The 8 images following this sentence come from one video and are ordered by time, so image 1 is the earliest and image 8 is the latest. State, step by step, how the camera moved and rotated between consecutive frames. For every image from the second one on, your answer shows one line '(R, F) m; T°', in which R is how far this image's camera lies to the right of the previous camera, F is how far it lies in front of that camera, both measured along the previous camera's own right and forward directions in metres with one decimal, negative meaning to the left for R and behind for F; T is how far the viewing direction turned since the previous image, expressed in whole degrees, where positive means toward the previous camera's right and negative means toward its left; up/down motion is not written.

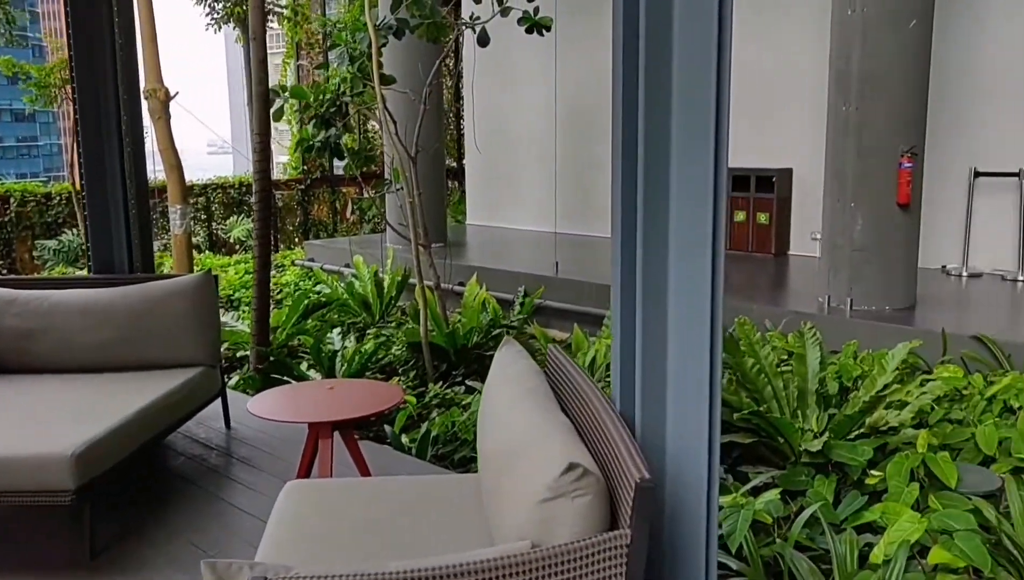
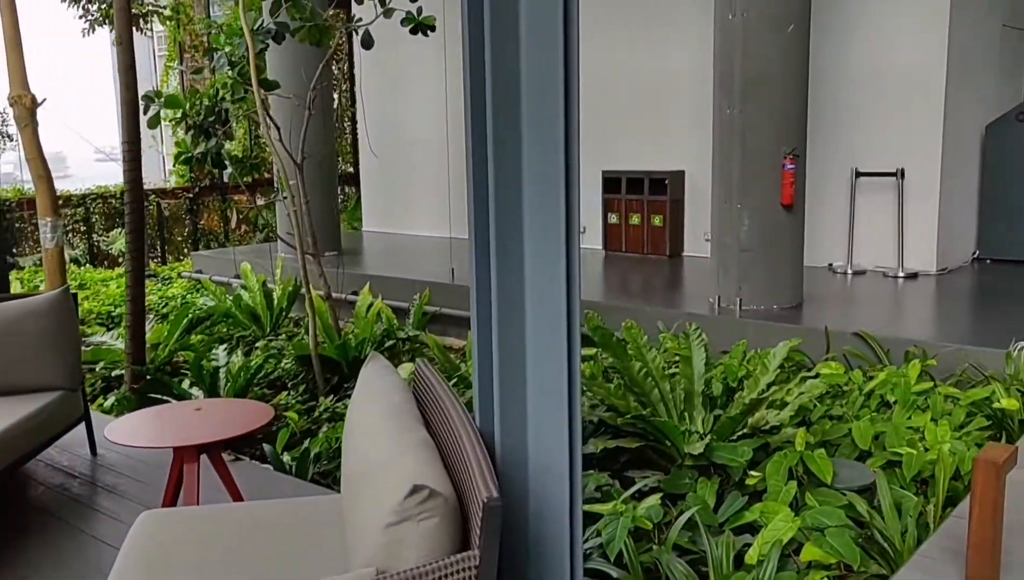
(+0.2, +0.1) m; +5°
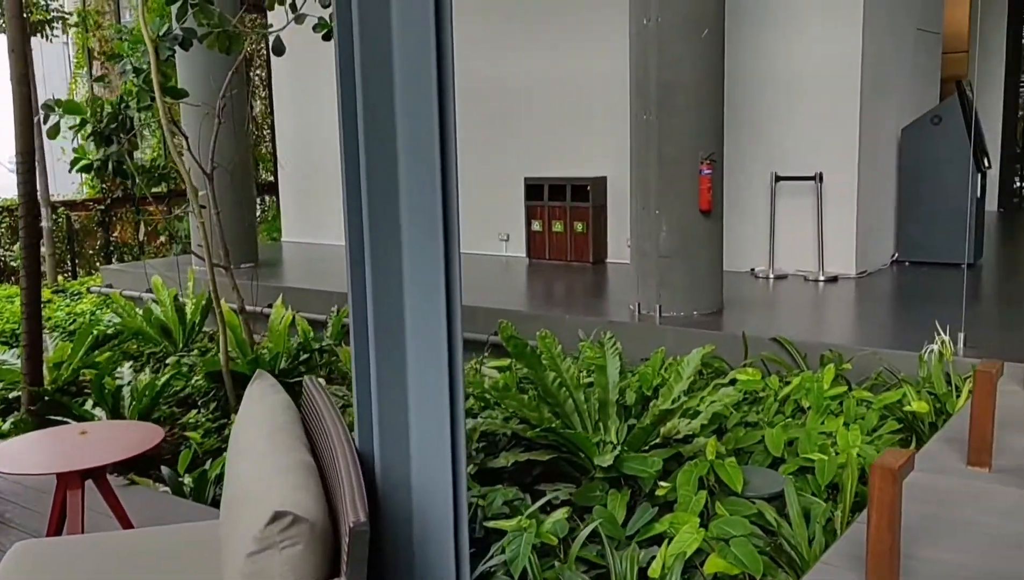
(+0.2, +0.1) m; +3°
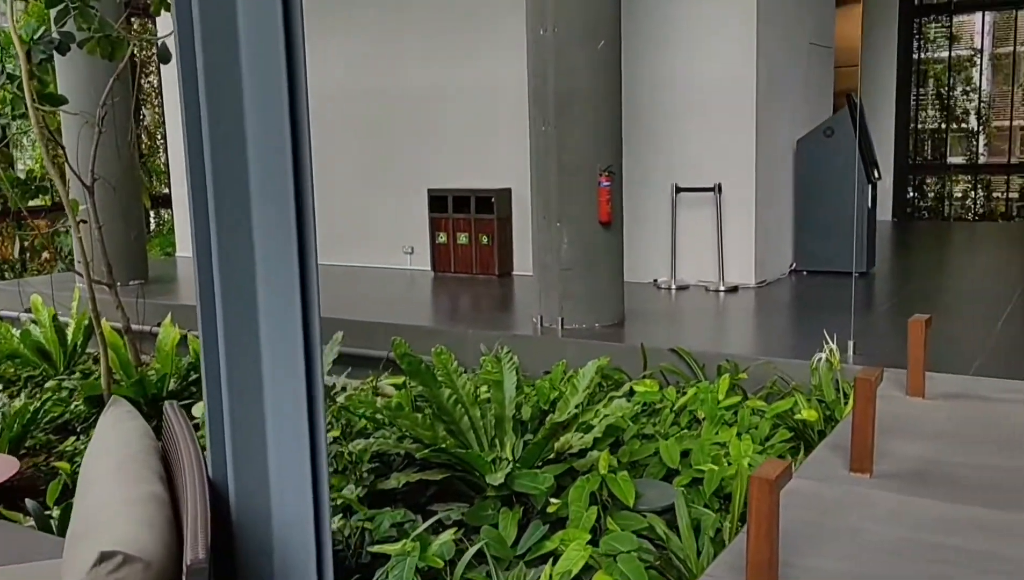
(+0.1, +0.1) m; +5°
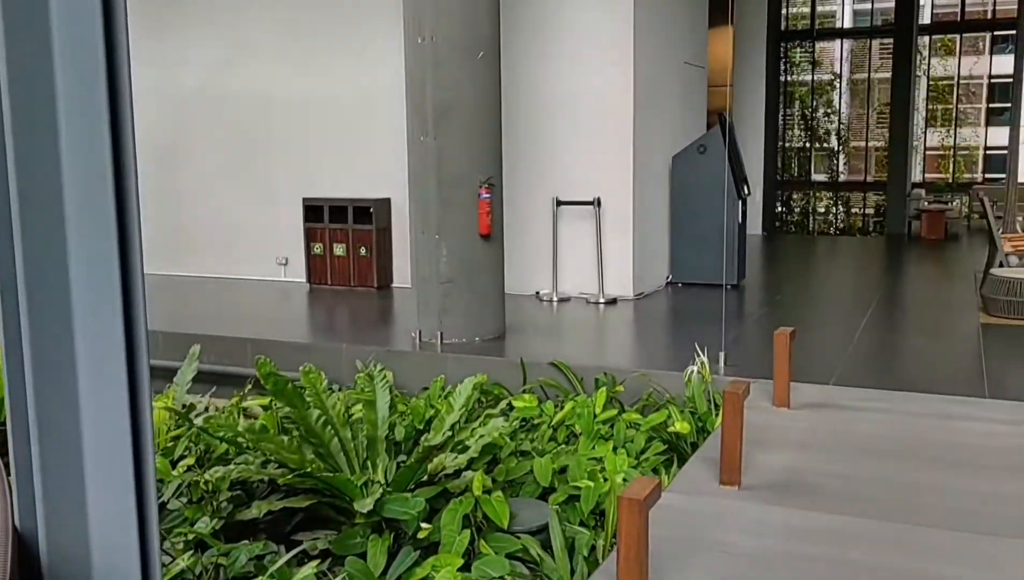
(+0.1, +0.1) m; +7°
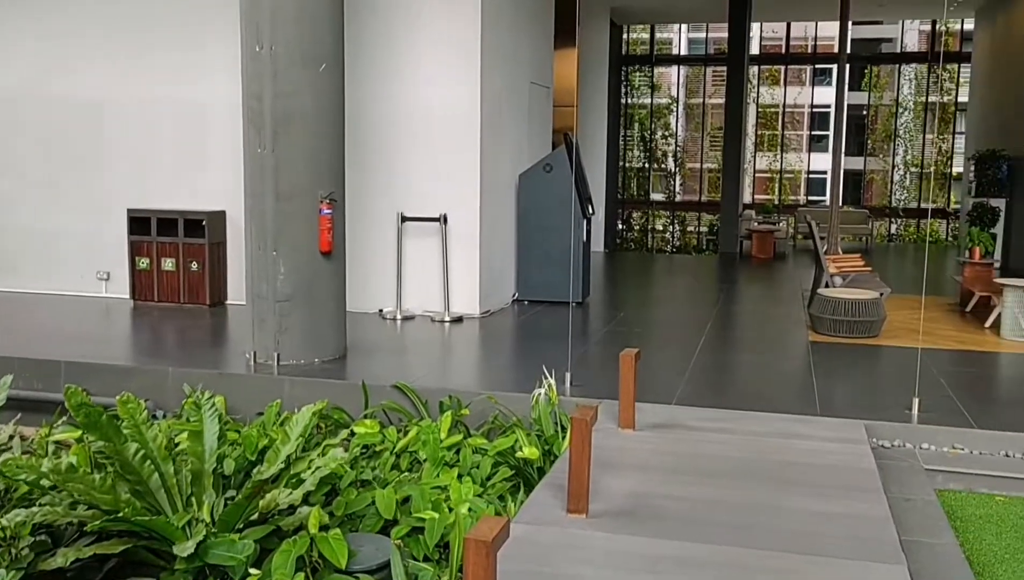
(0.0, +0.2) m; +10°
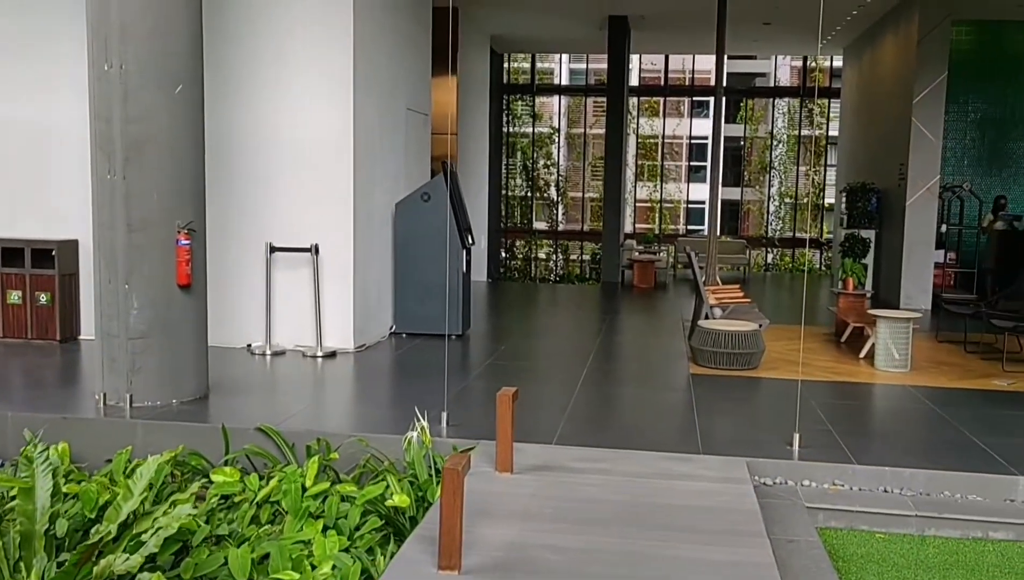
(+0.1, +0.2) m; +7°
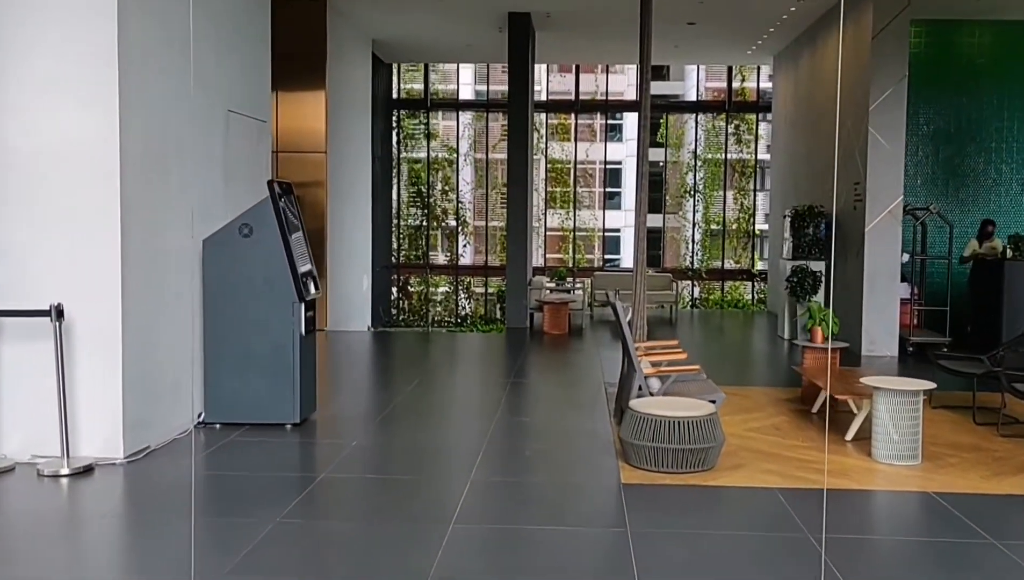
(+0.3, +1.9) m; +5°
